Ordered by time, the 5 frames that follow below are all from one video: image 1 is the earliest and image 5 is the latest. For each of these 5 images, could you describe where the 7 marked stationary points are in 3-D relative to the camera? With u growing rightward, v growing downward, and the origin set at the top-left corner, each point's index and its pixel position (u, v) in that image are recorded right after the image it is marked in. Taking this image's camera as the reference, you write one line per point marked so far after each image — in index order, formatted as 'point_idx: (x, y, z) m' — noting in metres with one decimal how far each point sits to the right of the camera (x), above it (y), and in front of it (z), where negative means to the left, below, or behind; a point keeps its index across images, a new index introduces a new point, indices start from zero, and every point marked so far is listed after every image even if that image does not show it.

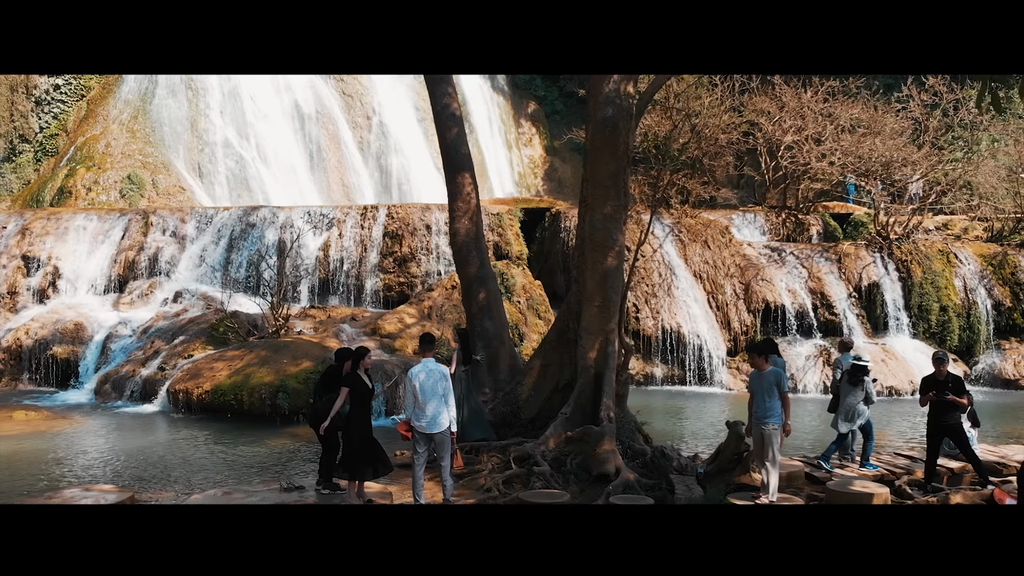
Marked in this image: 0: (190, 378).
0: (-2.9, -0.8, +9.5) m
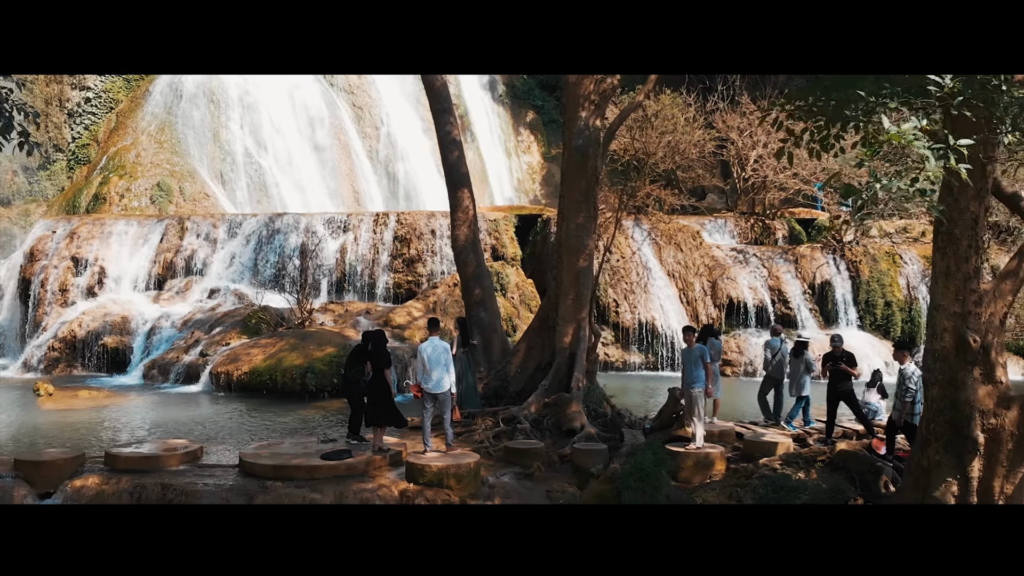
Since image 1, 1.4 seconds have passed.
0: (-2.9, -0.8, +11.1) m
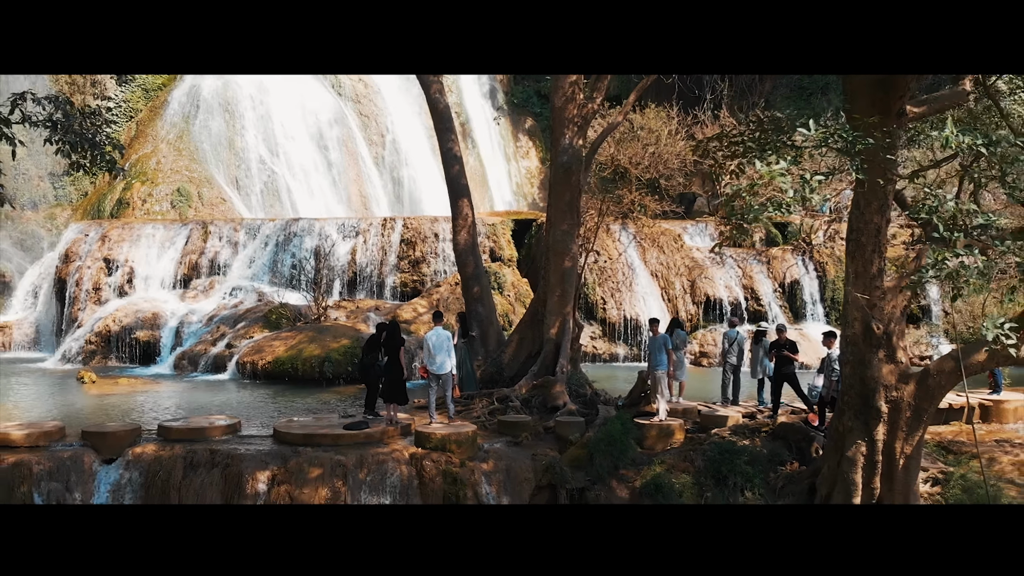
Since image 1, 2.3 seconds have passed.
0: (-3.0, -0.7, +12.4) m
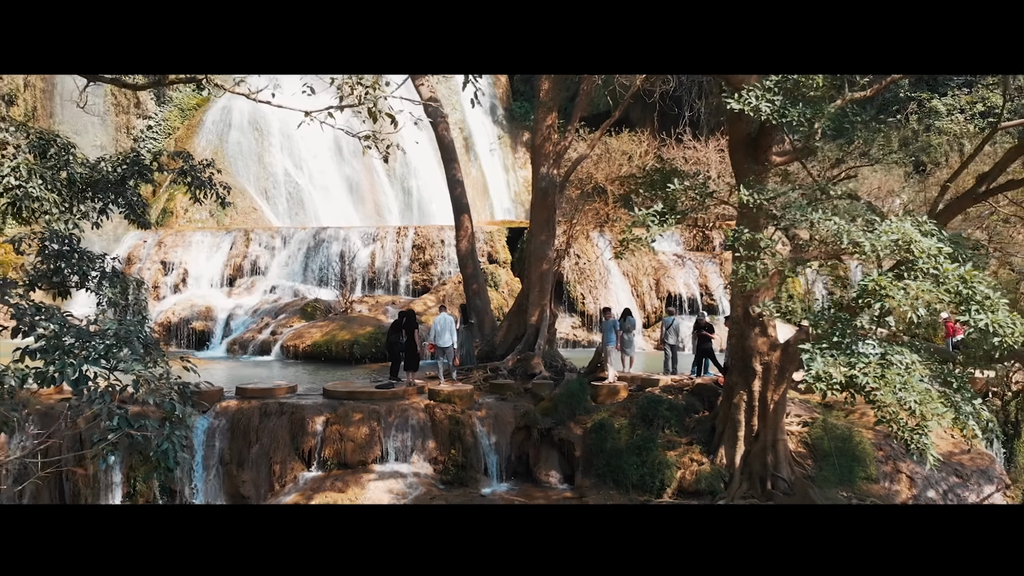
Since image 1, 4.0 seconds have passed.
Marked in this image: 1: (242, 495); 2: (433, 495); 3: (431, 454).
0: (-3.1, -0.7, +15.2) m
1: (-2.6, -2.0, +10.0) m
2: (-0.7, -1.9, +9.6) m
3: (-0.8, -1.6, +10.2) m
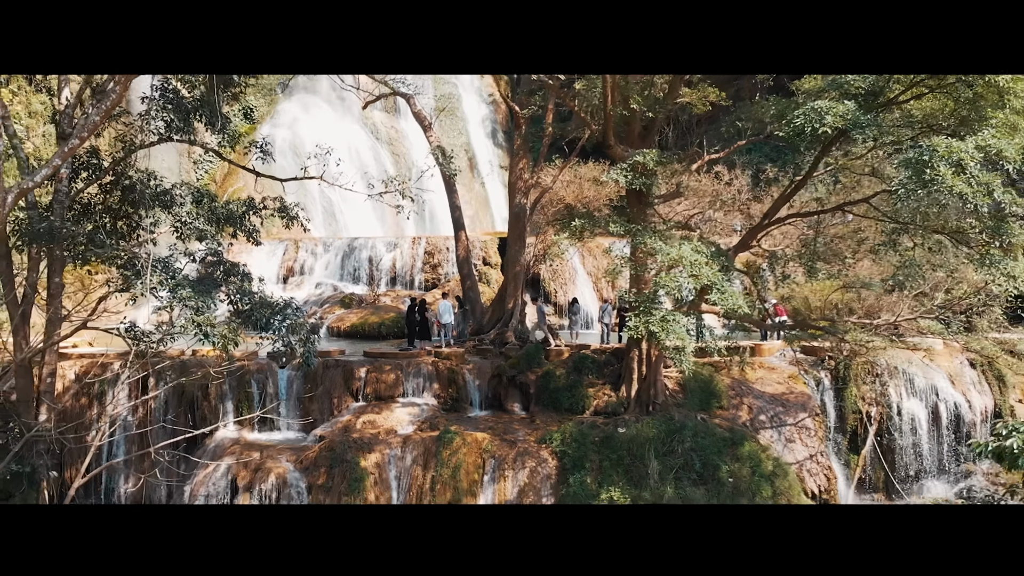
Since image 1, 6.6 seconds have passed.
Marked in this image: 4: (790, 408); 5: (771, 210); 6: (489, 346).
0: (-3.4, -0.6, +20.6) m
1: (-2.9, -1.9, +15.4) m
2: (-1.1, -1.8, +15.0) m
3: (-1.1, -1.5, +15.6) m
4: (+4.1, -1.8, +15.5) m
5: (+3.3, +1.0, +13.5) m
6: (-0.4, -0.9, +16.8) m
